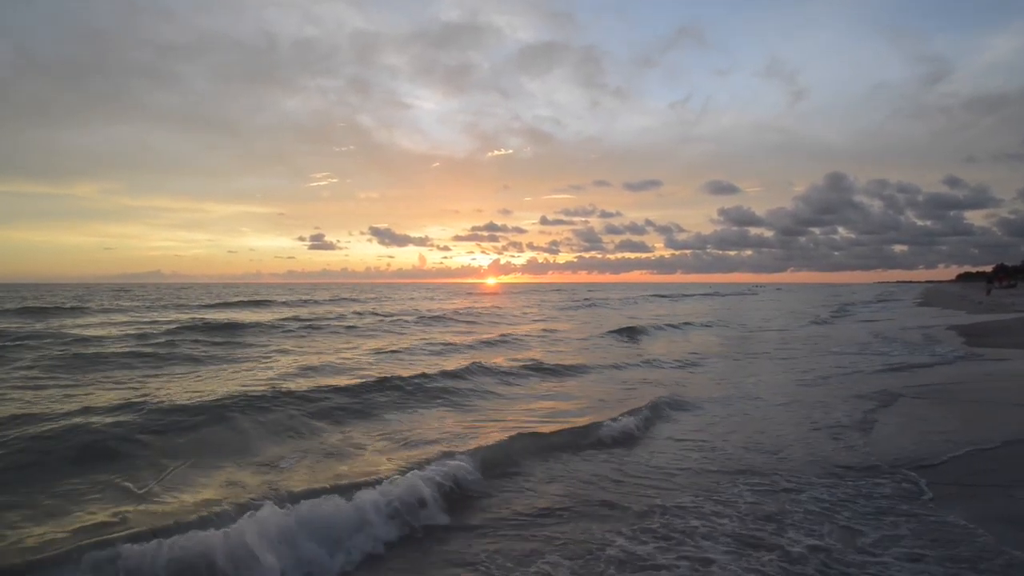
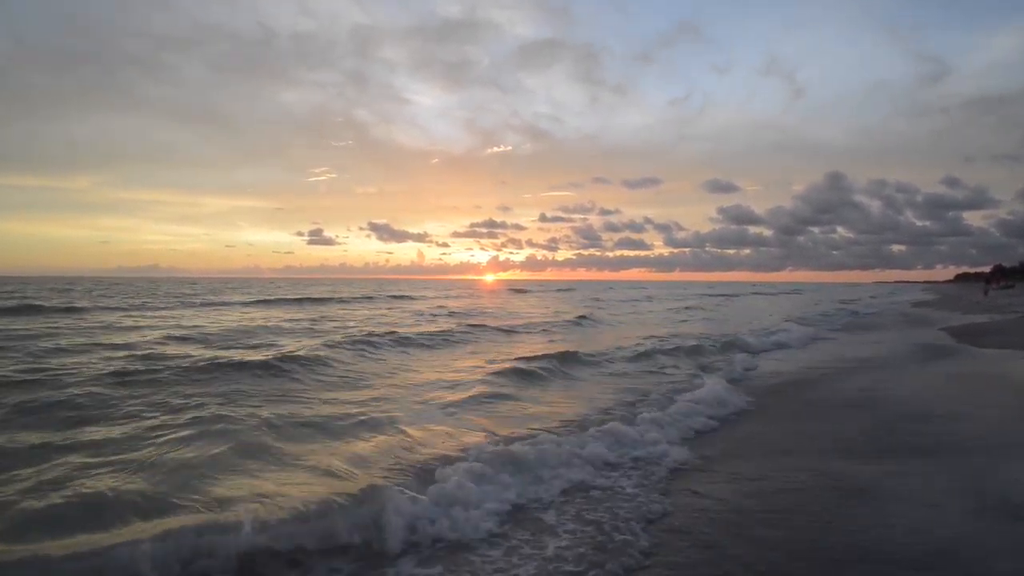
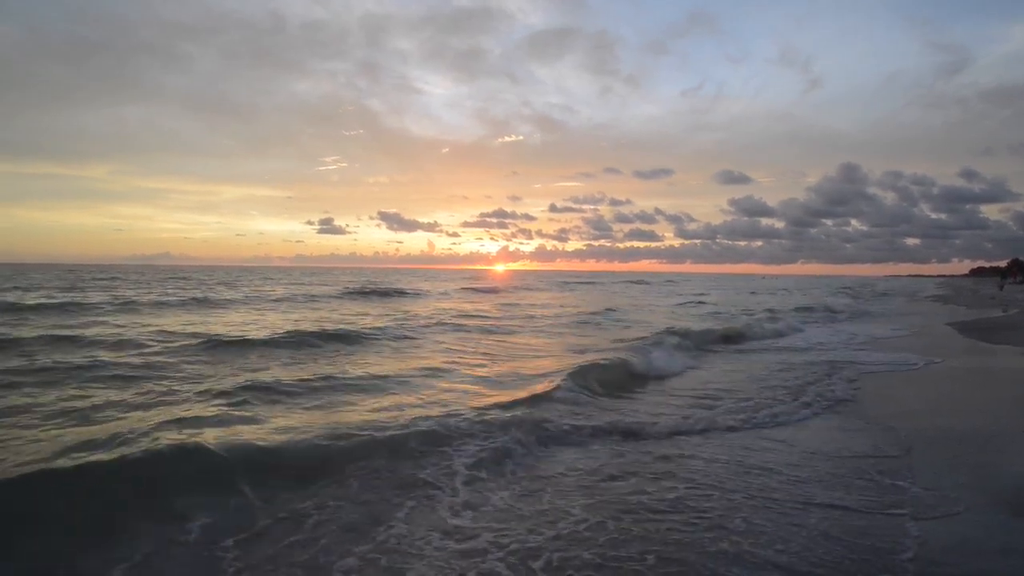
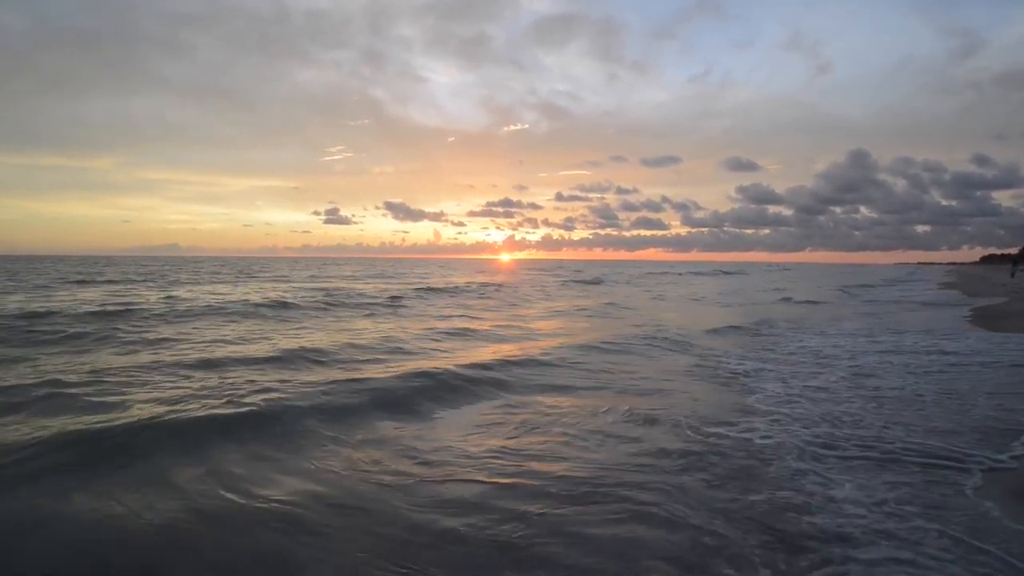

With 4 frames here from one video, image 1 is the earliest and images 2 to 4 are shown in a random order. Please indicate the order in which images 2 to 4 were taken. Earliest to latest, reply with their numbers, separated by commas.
2, 3, 4
